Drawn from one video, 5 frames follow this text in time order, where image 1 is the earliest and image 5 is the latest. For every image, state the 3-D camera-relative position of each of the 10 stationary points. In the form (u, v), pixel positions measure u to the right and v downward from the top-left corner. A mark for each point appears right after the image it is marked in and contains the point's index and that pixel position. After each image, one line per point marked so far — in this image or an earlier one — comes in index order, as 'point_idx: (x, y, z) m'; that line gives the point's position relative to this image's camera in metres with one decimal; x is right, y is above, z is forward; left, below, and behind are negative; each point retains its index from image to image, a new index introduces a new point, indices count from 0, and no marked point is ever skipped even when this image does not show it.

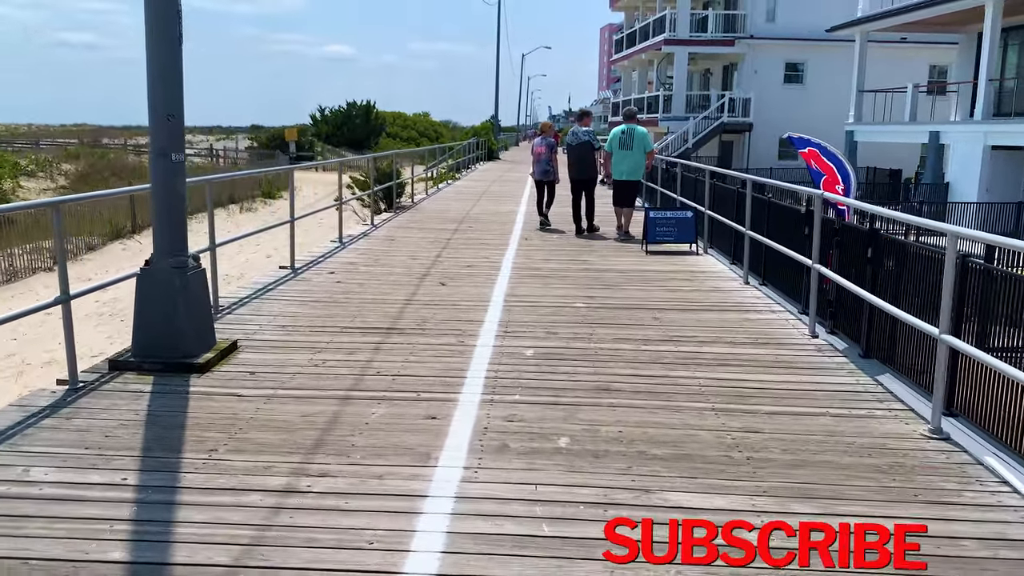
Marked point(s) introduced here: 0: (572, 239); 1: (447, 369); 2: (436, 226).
0: (+1.0, +0.8, +13.4) m
1: (-0.5, -0.6, +5.9) m
2: (-1.4, +1.1, +14.9) m
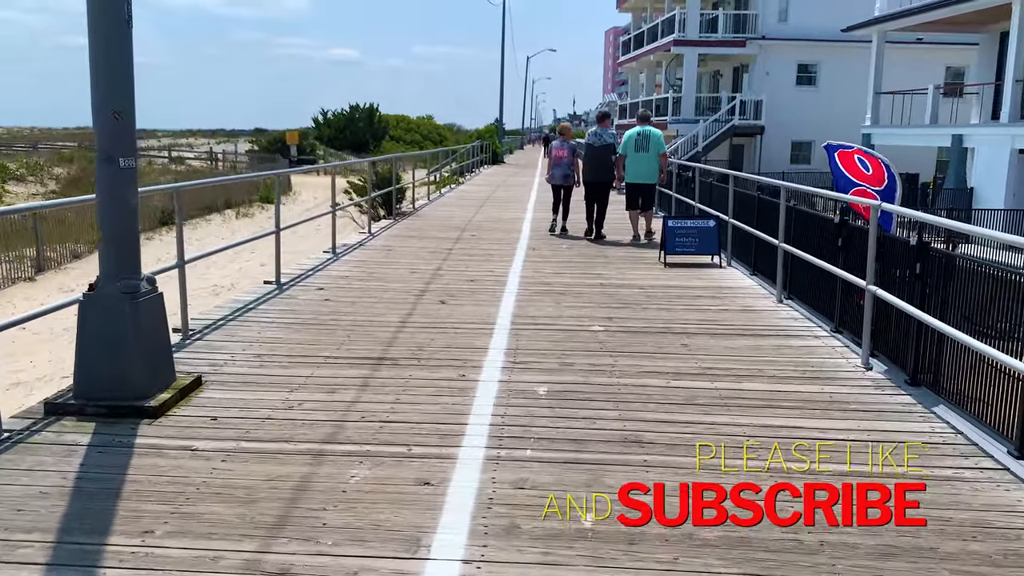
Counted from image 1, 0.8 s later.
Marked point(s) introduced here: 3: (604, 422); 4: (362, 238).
0: (+1.0, +0.6, +12.5) m
1: (-0.4, -0.8, +5.0) m
2: (-1.2, +0.9, +14.0) m
3: (+0.5, -0.8, +4.9) m
4: (-2.4, +0.8, +13.3) m
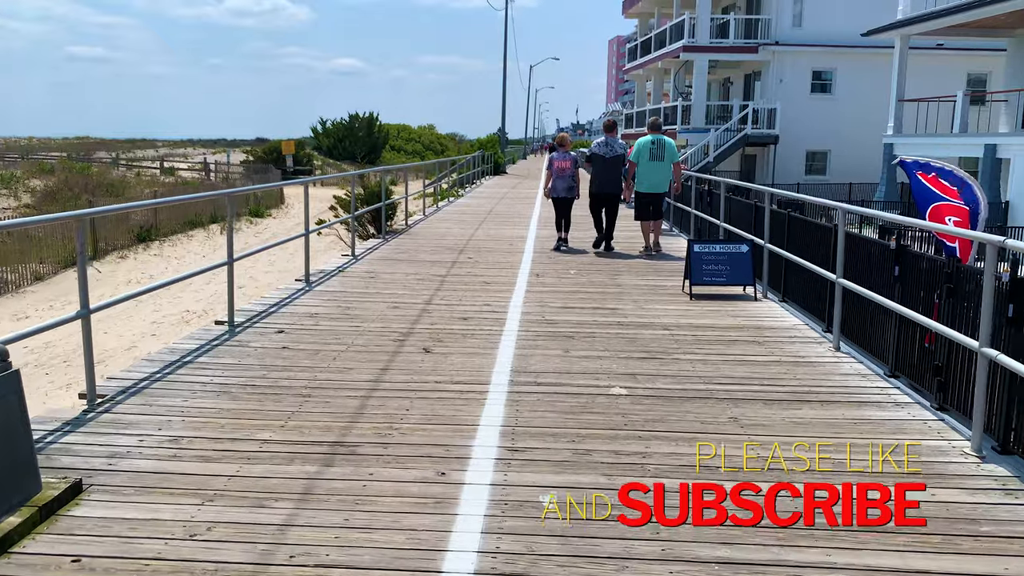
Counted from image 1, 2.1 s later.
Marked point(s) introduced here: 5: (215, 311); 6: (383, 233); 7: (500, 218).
0: (+1.1, +0.2, +11.0) m
1: (-0.5, -1.1, +3.5) m
2: (-1.2, +0.5, +12.4) m
3: (+0.5, -1.1, +3.4) m
4: (-2.4, +0.4, +11.8) m
5: (-5.4, -0.4, +15.1) m
6: (-2.3, +1.0, +14.9) m
7: (-0.3, +1.6, +18.8) m
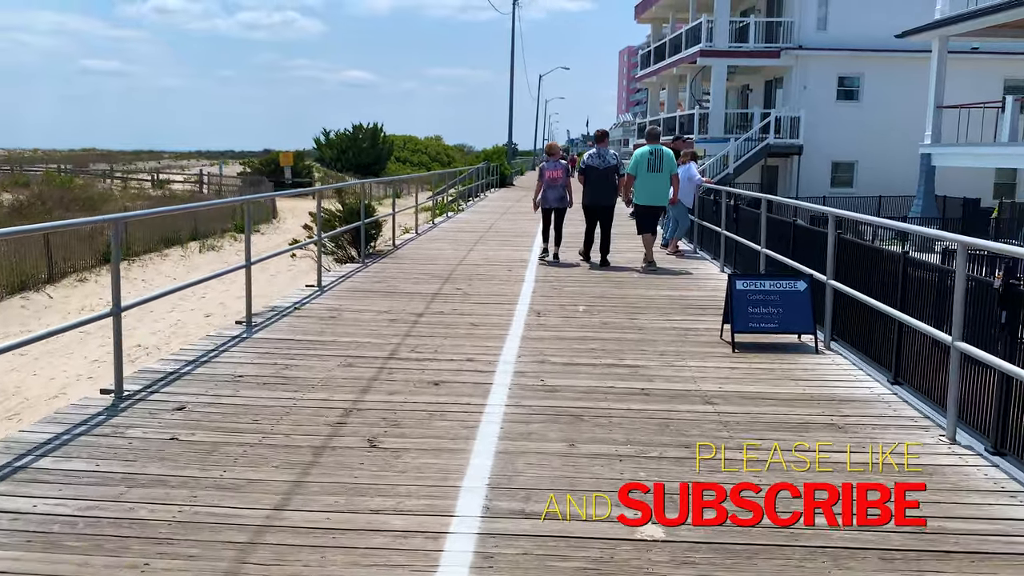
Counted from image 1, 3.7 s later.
0: (+1.0, -0.3, +8.9) m
1: (-0.6, -1.5, +1.4) m
2: (-1.3, 0.0, +10.4) m
3: (+0.4, -1.5, +1.4) m
4: (-2.4, -0.1, +9.8) m
5: (-5.4, -0.9, +13.1) m
6: (-2.3, +0.5, +13.0) m
7: (-0.2, +1.0, +16.8) m
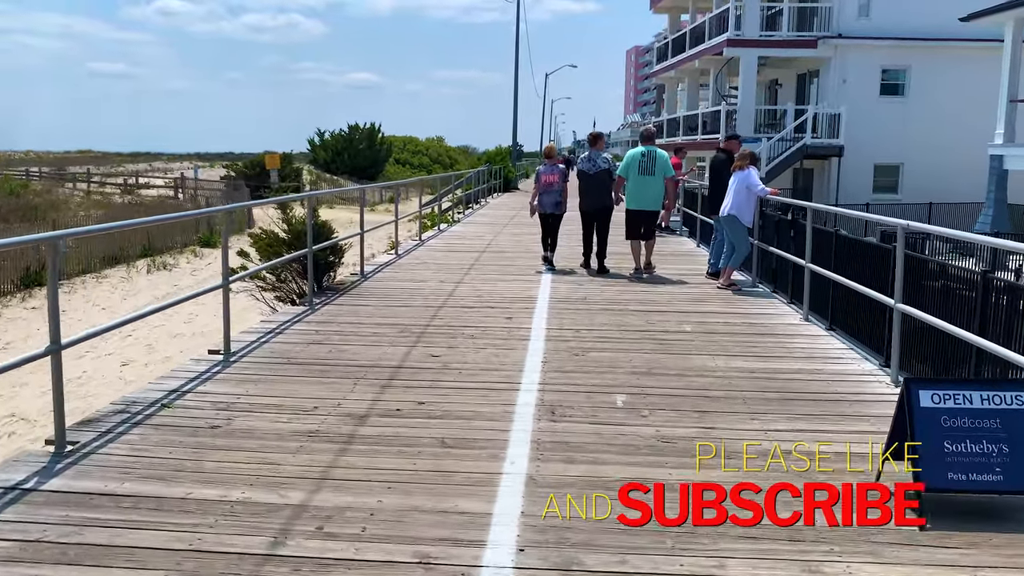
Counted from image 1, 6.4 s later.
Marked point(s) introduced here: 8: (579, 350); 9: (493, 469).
0: (+1.0, -0.8, +5.5) m
1: (-0.7, -2.0, -1.9) m
2: (-1.3, -0.6, +7.1) m
3: (+0.3, -2.0, -2.0) m
4: (-2.4, -0.6, +6.4) m
5: (-5.4, -1.5, +9.8) m
6: (-2.3, -0.1, +9.6) m
7: (-0.2, +0.4, +13.4) m
8: (+0.6, -0.5, +7.2) m
9: (-0.1, -1.0, +4.5) m
